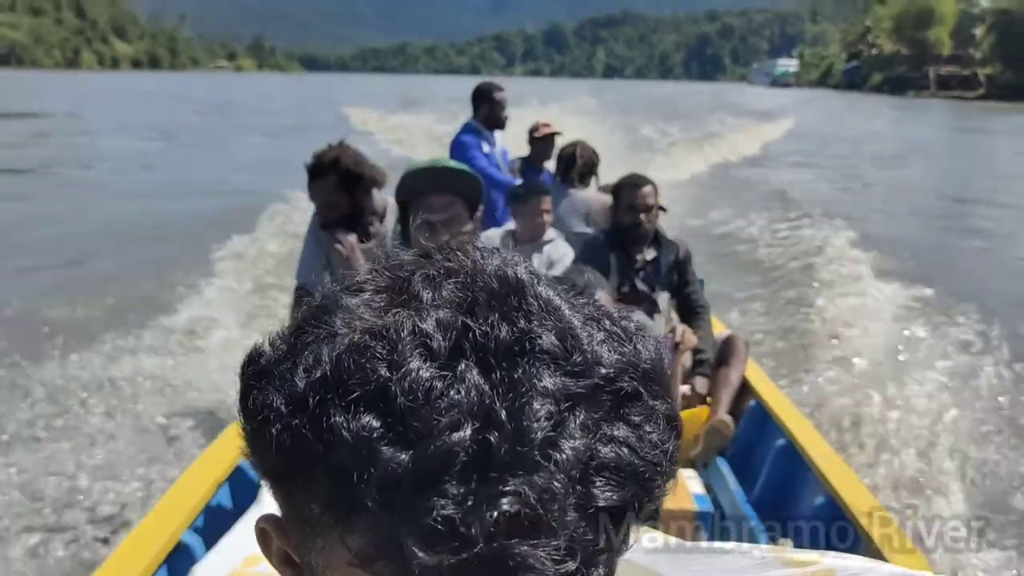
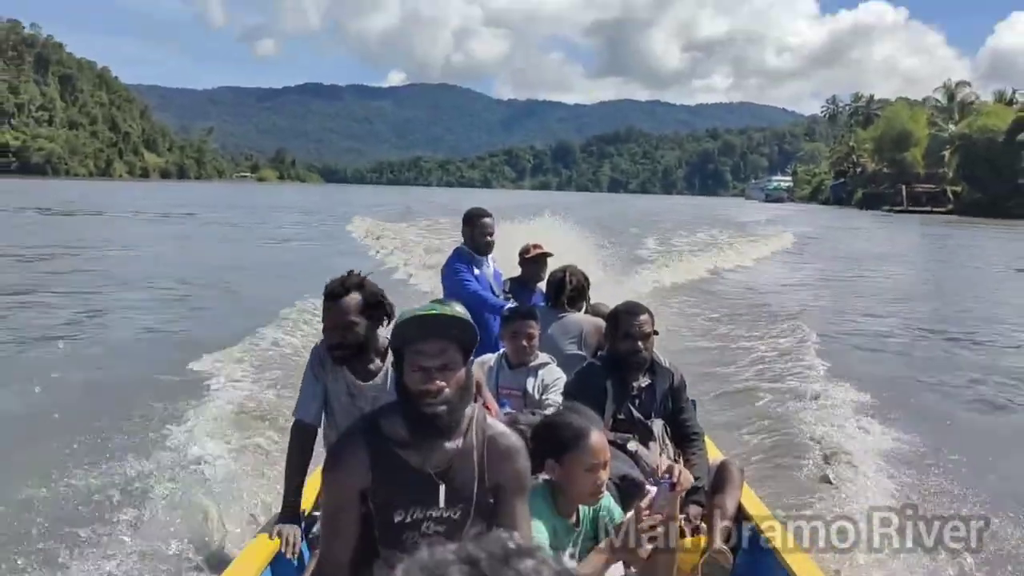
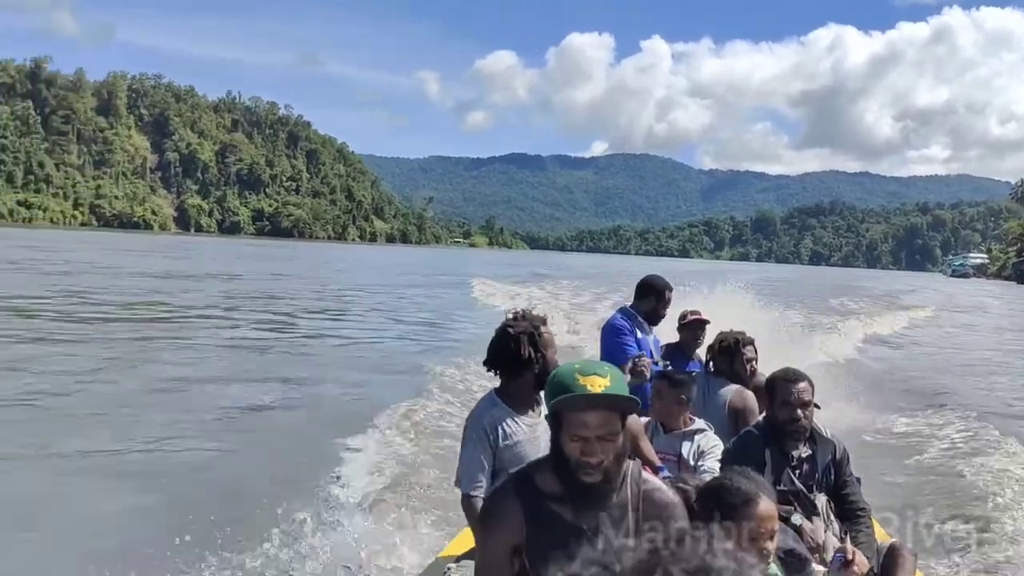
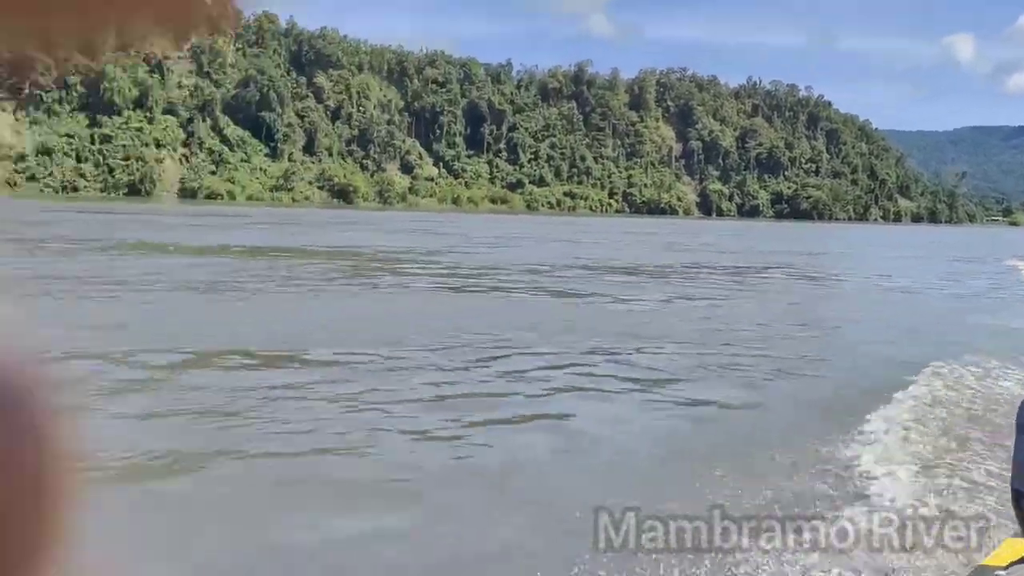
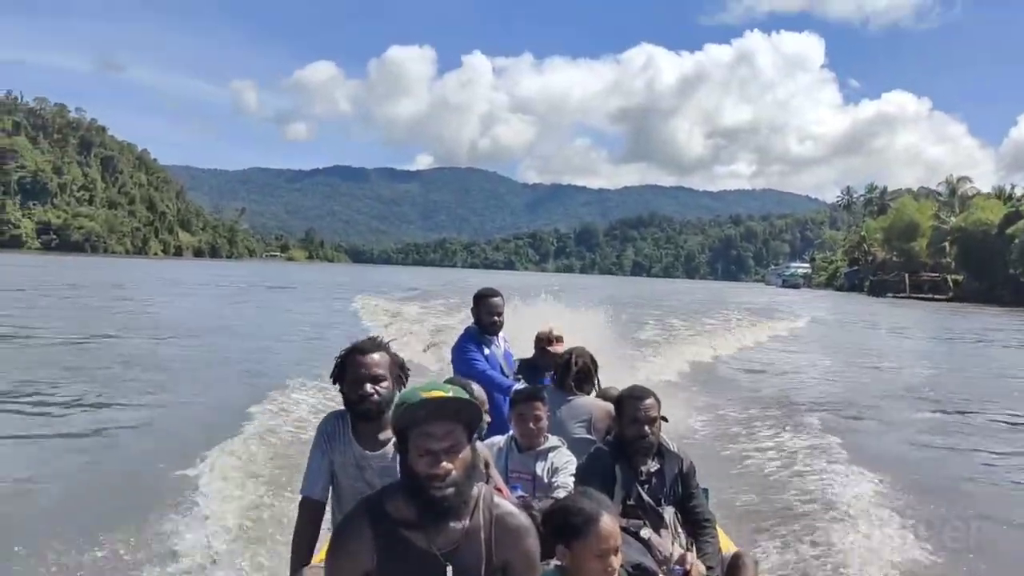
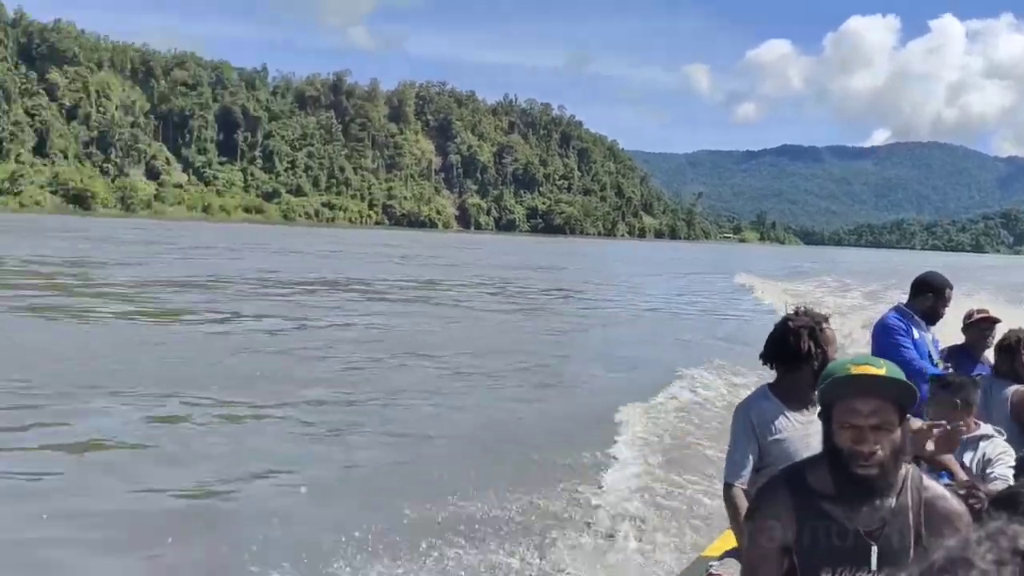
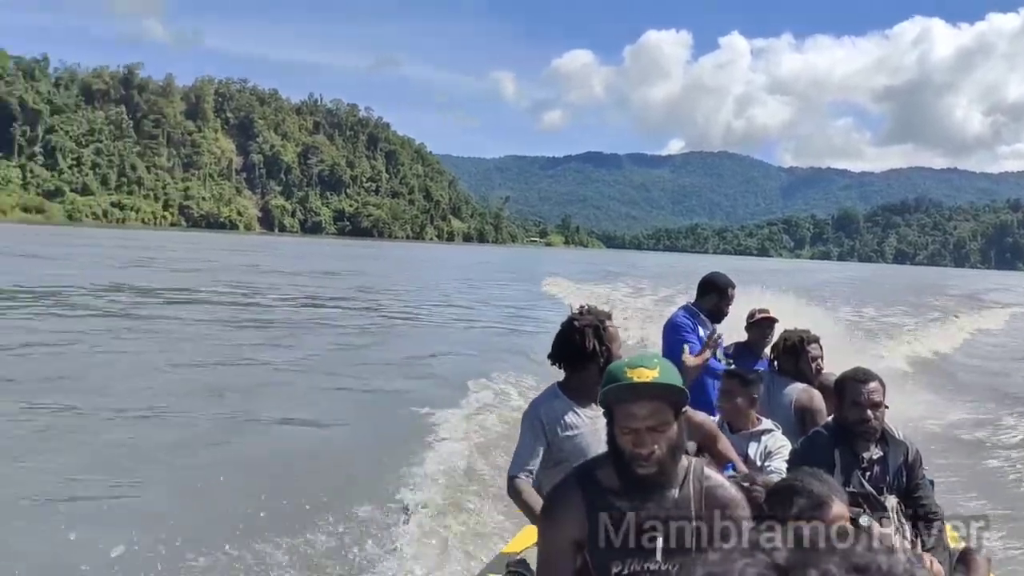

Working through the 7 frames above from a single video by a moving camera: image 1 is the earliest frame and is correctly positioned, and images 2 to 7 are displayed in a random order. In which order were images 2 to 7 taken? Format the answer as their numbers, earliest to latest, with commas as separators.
2, 5, 3, 7, 6, 4
